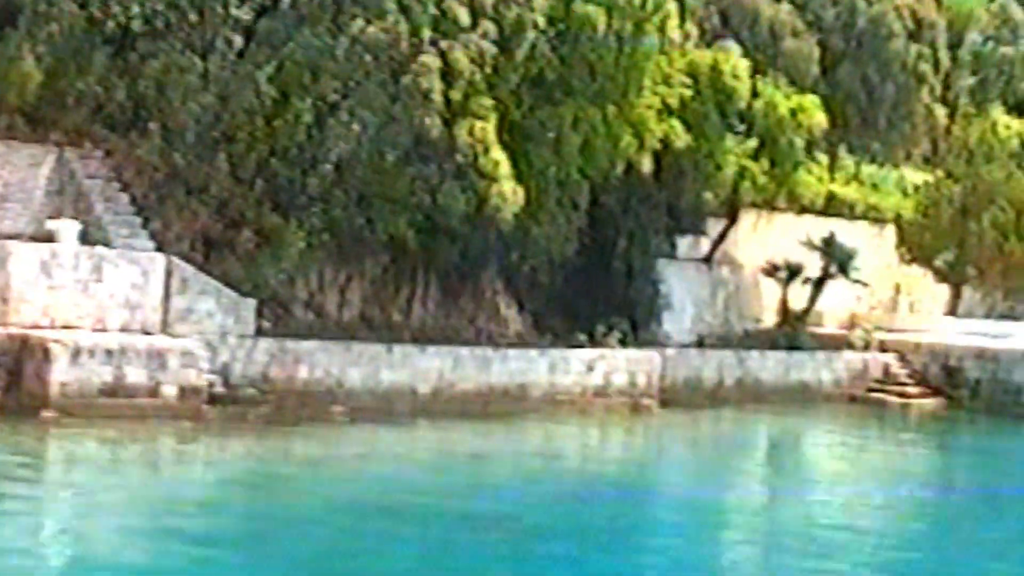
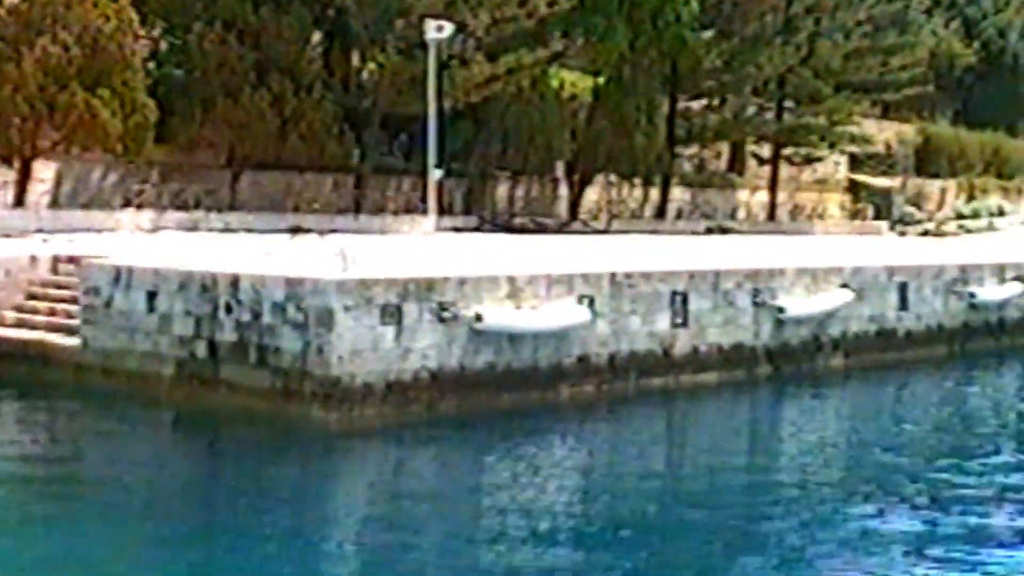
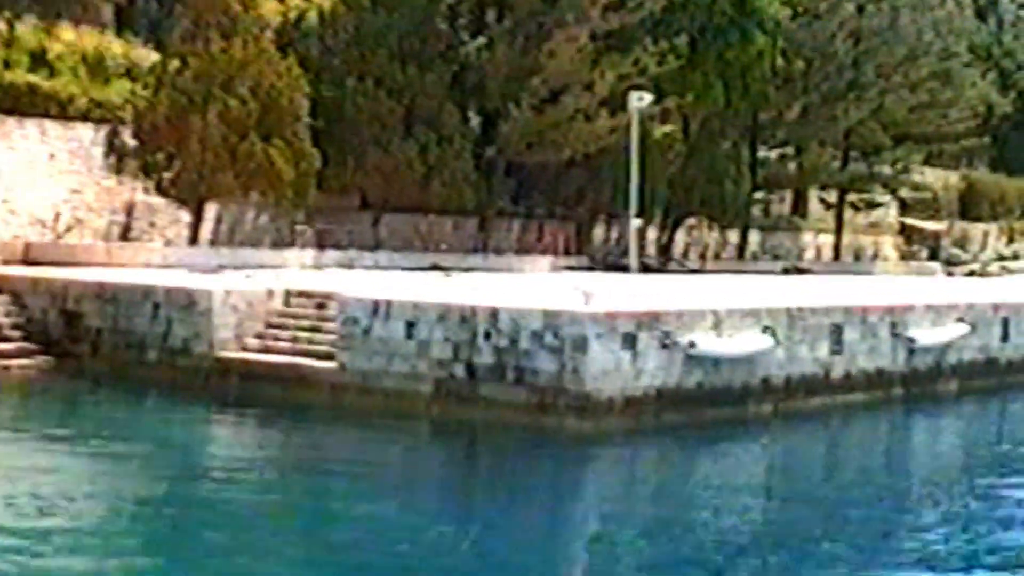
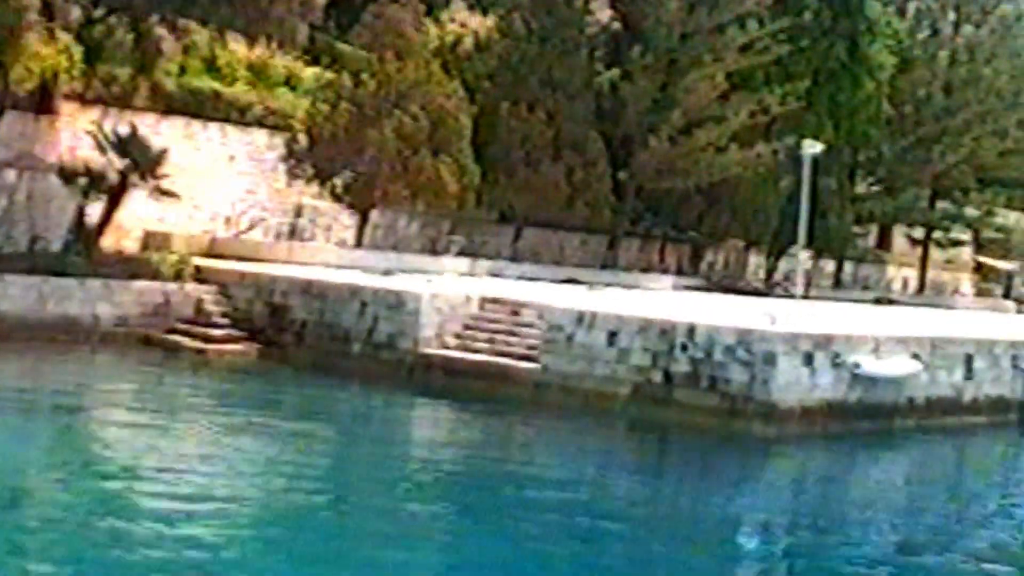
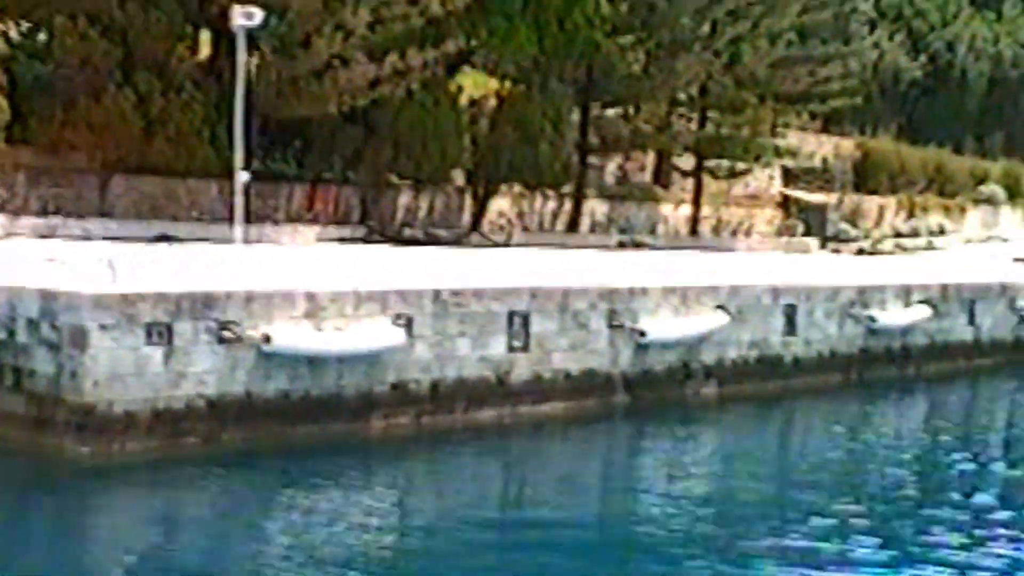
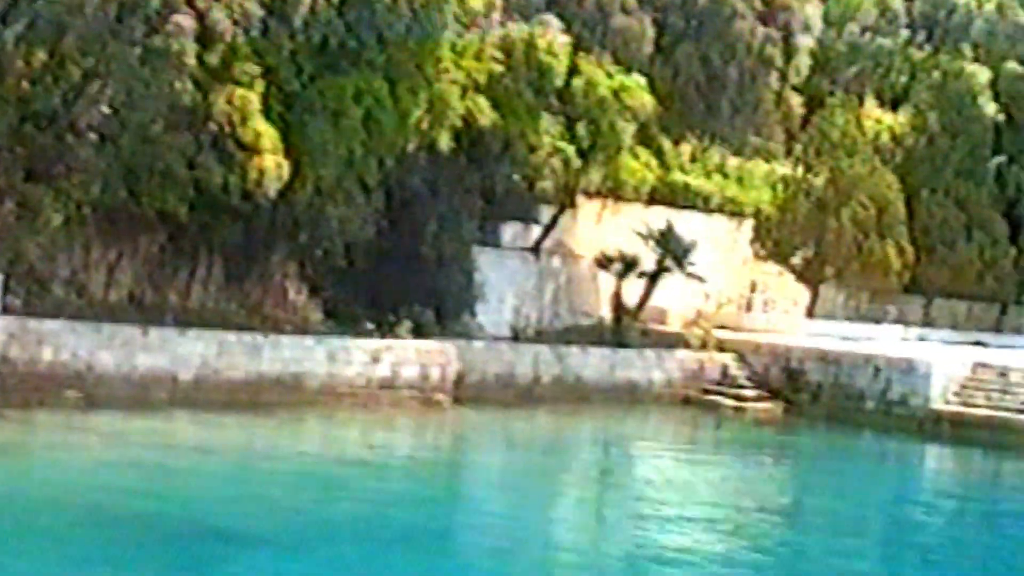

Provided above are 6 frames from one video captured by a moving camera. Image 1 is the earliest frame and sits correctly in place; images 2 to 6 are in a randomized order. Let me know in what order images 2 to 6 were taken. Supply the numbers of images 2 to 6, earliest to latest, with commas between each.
6, 4, 3, 2, 5
